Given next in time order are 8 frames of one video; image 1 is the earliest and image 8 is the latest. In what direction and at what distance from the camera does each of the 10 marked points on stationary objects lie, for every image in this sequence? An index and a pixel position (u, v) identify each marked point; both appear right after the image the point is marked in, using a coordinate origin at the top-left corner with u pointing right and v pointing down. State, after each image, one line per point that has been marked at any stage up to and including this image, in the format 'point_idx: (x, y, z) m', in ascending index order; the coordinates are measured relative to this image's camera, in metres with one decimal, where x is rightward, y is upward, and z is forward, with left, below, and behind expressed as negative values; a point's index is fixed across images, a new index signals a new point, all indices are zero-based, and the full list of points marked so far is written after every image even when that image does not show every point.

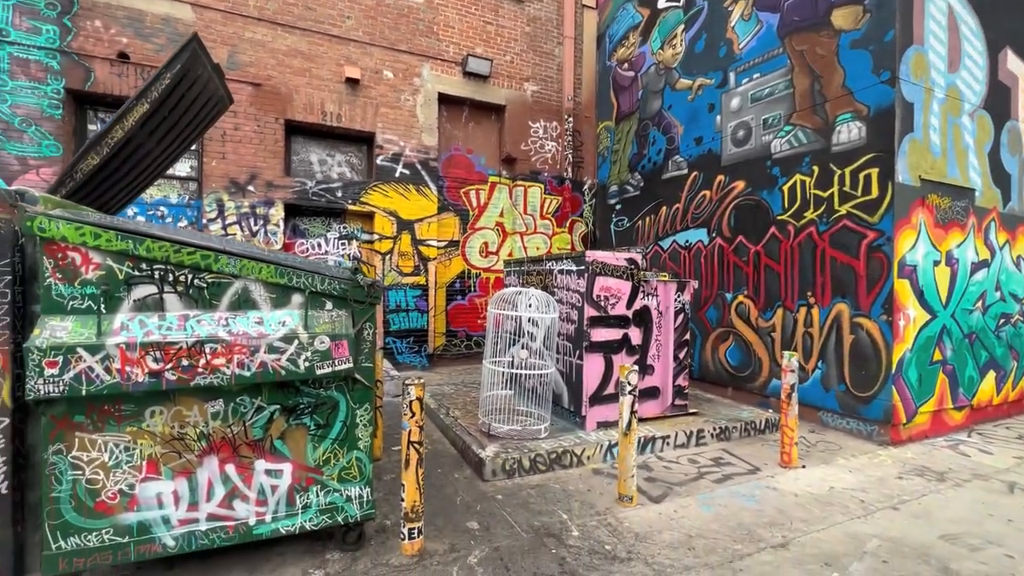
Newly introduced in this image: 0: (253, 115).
0: (-4.0, +2.7, +7.3) m
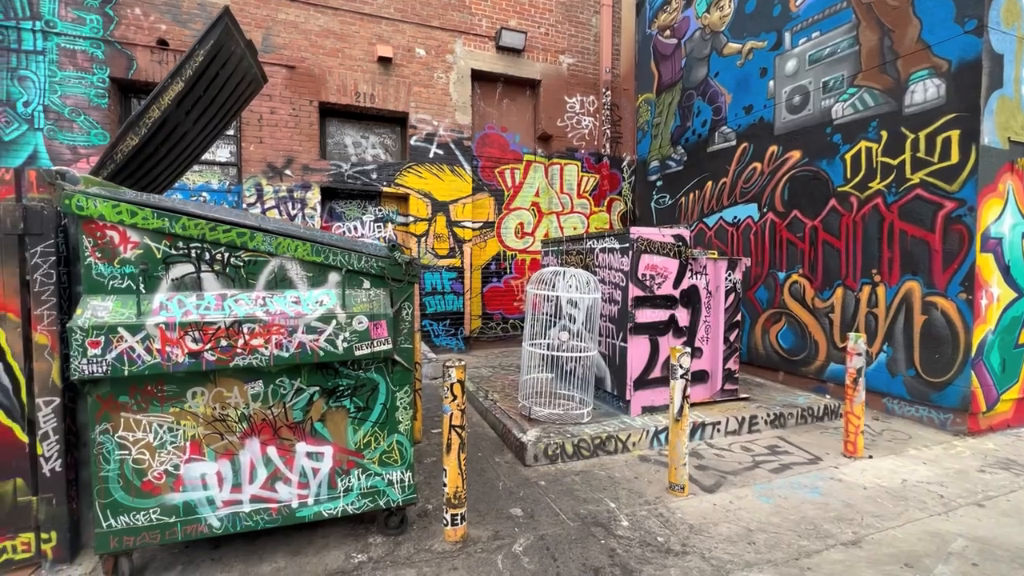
0: (-3.5, +3.0, +7.3) m
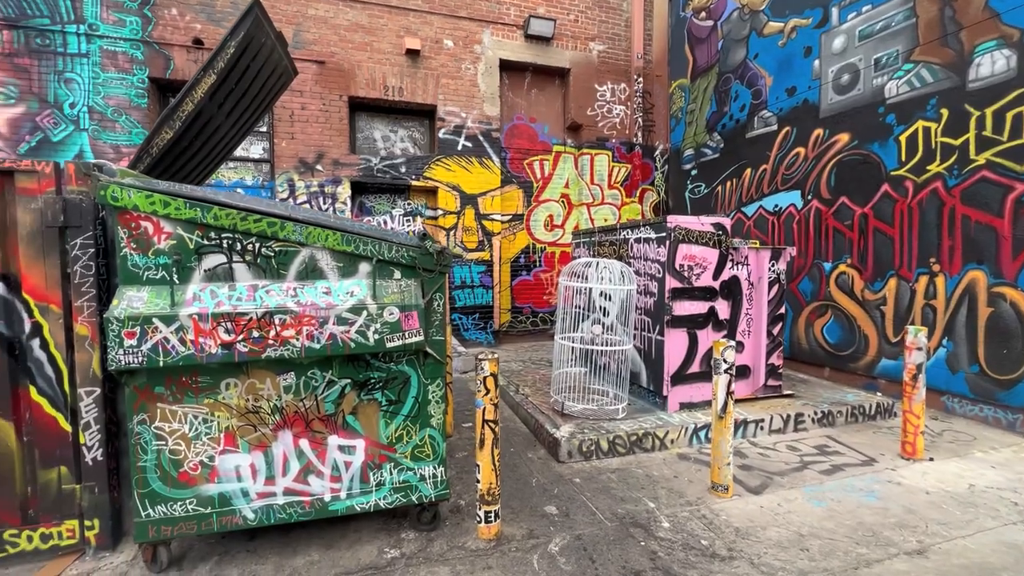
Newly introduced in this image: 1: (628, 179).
0: (-3.0, +3.1, +7.4) m
1: (+2.3, +2.1, +9.2) m
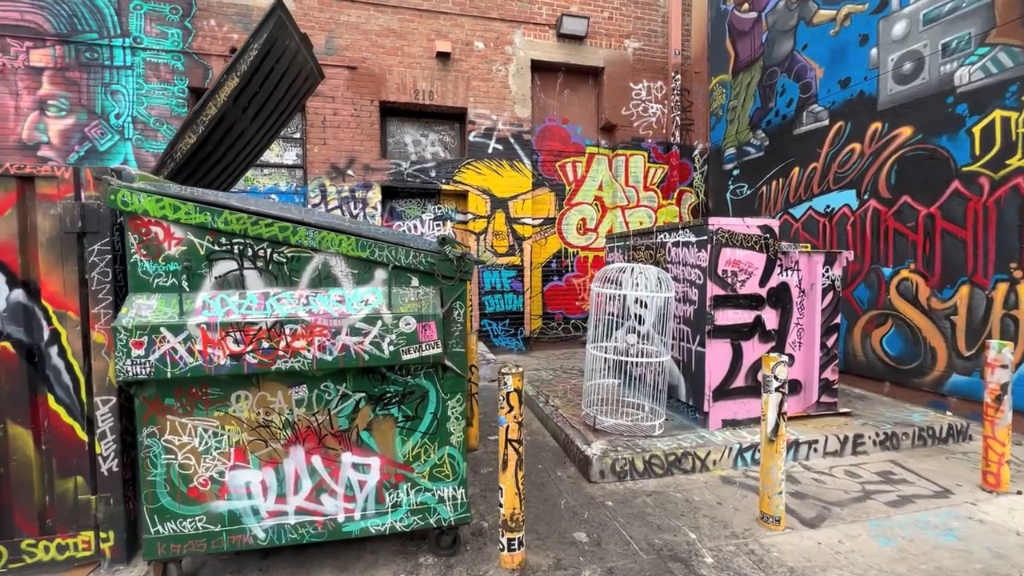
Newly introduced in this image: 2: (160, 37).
0: (-2.5, +3.0, +7.4) m
1: (+2.9, +2.0, +8.8) m
2: (-5.1, +3.6, +6.8) m
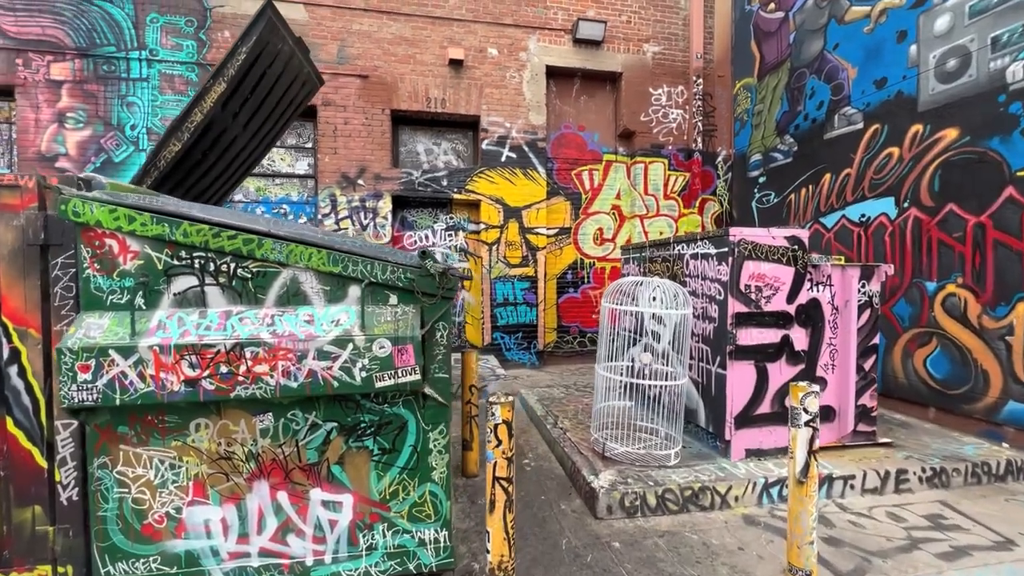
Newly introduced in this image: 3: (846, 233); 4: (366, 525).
0: (-2.3, +2.8, +7.3) m
1: (+3.1, +1.8, +8.4) m
2: (-4.9, +3.5, +6.8) m
3: (+4.4, +0.7, +6.1) m
4: (-0.7, -1.1, +2.2) m
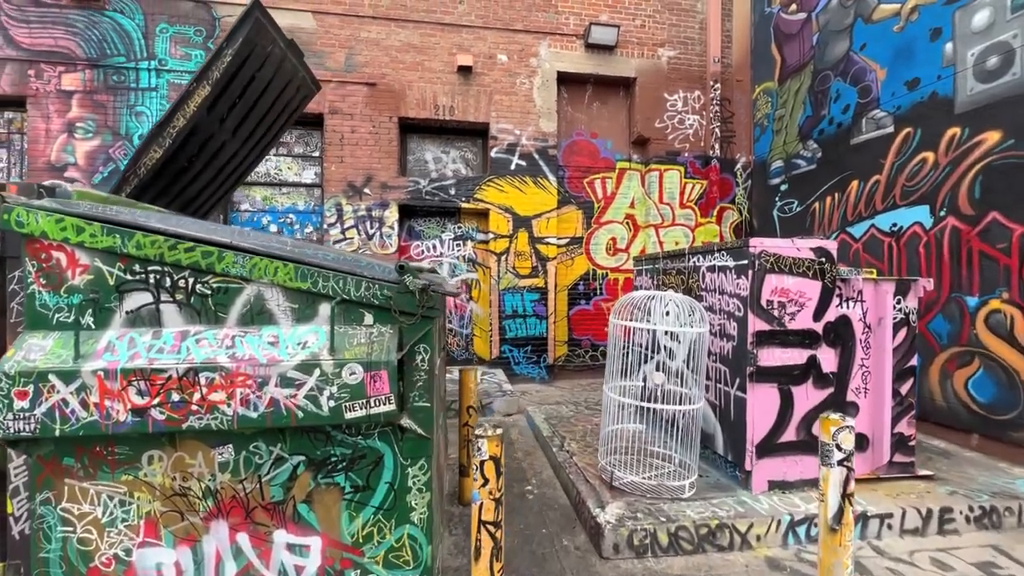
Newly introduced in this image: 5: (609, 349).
0: (-2.2, +2.6, +7.2) m
1: (+3.3, +1.6, +8.1) m
2: (-4.8, +3.3, +6.8) m
3: (+4.5, +0.5, +5.8) m
4: (-0.7, -1.2, +2.0) m
5: (+0.8, -0.5, +4.0) m
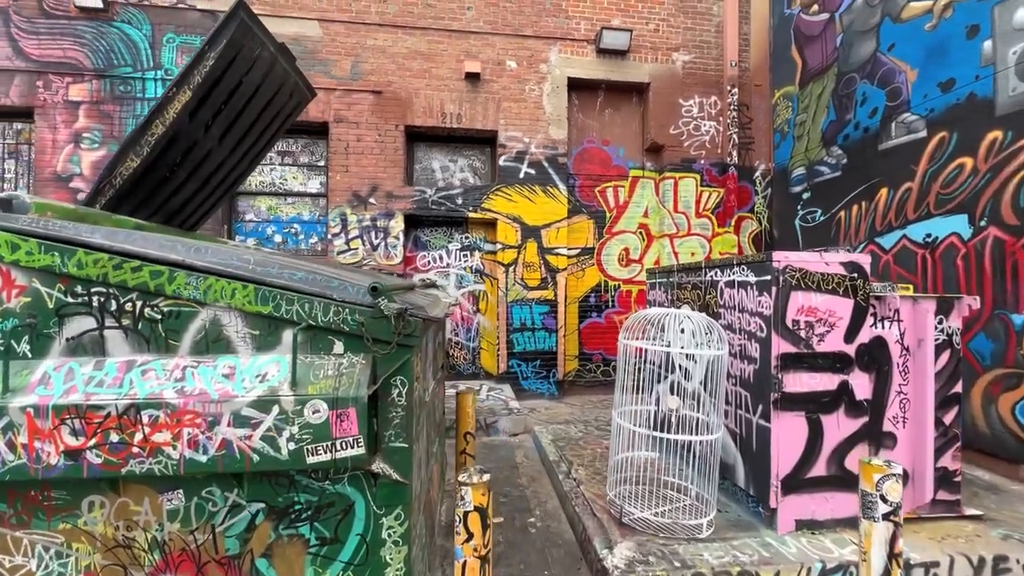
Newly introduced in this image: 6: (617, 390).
0: (-2.1, +2.5, +7.0) m
1: (+3.5, +1.4, +7.8) m
2: (-4.7, +3.2, +6.8) m
3: (+4.5, +0.4, +5.4) m
4: (-0.8, -1.3, +1.7) m
5: (+0.9, -0.6, +3.7) m
6: (+0.8, -0.8, +3.7) m
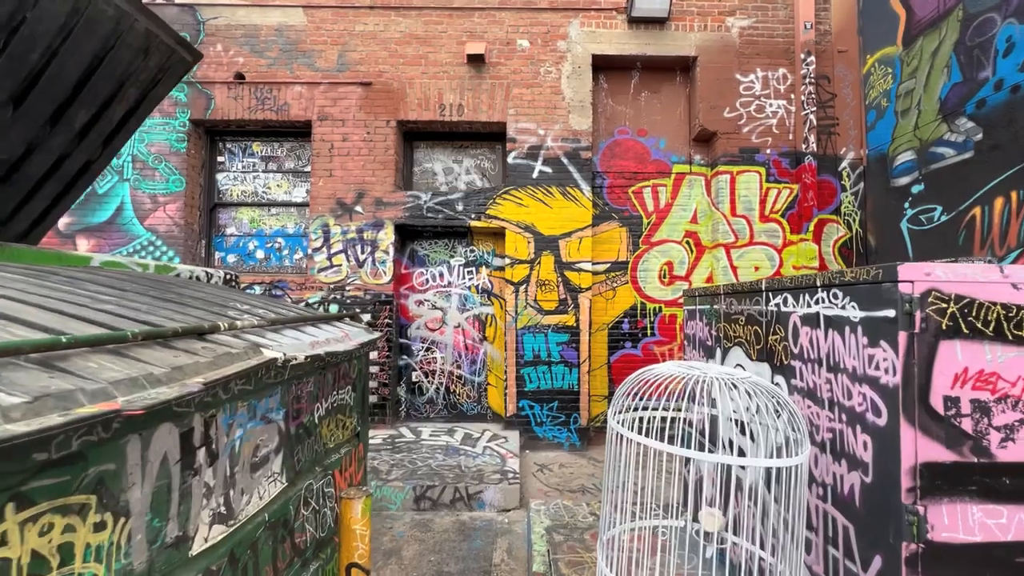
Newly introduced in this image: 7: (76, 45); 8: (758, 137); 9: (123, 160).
0: (-1.9, +2.2, +6.1) m
1: (+3.6, +1.0, +6.0) m
2: (-4.5, +2.9, +6.2) m
3: (+4.4, +0.1, +3.5) m
4: (-1.3, -1.4, +0.5) m
5: (+0.5, -0.8, +2.3) m
6: (+0.5, -1.0, +2.3) m
7: (-2.1, +1.2, +2.3) m
8: (+3.2, +2.0, +6.1) m
9: (-5.0, +1.7, +6.1) m
